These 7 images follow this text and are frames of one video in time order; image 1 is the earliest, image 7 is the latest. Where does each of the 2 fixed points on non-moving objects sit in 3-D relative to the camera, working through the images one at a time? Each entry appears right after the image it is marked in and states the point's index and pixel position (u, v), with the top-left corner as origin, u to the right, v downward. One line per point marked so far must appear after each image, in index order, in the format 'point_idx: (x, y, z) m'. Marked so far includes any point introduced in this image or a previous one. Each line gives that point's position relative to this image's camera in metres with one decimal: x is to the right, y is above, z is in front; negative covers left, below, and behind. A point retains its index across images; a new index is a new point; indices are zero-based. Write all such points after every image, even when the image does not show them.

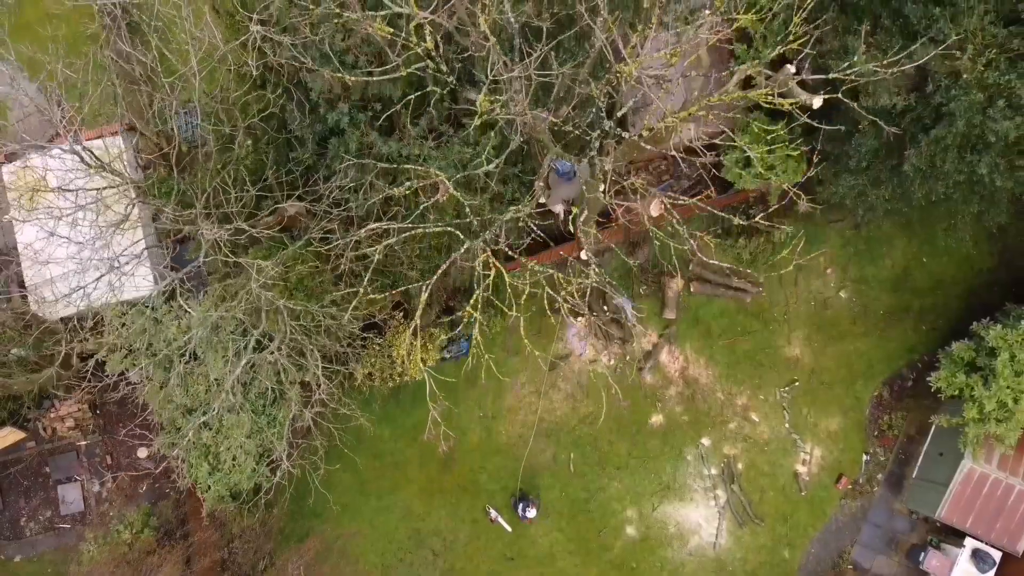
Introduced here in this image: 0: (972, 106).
0: (+4.1, +1.6, +7.1) m
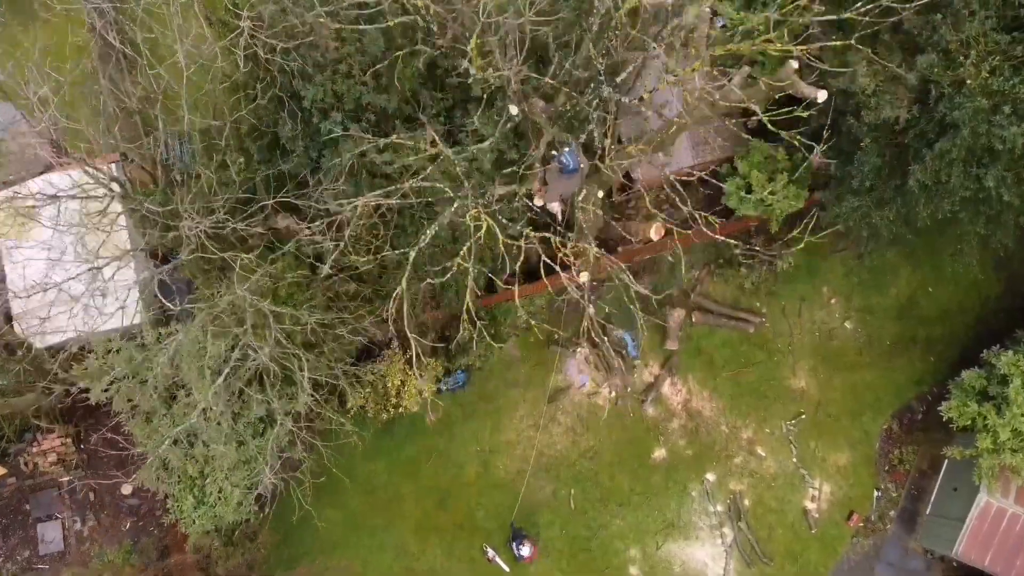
0: (+4.0, +1.5, +7.0) m
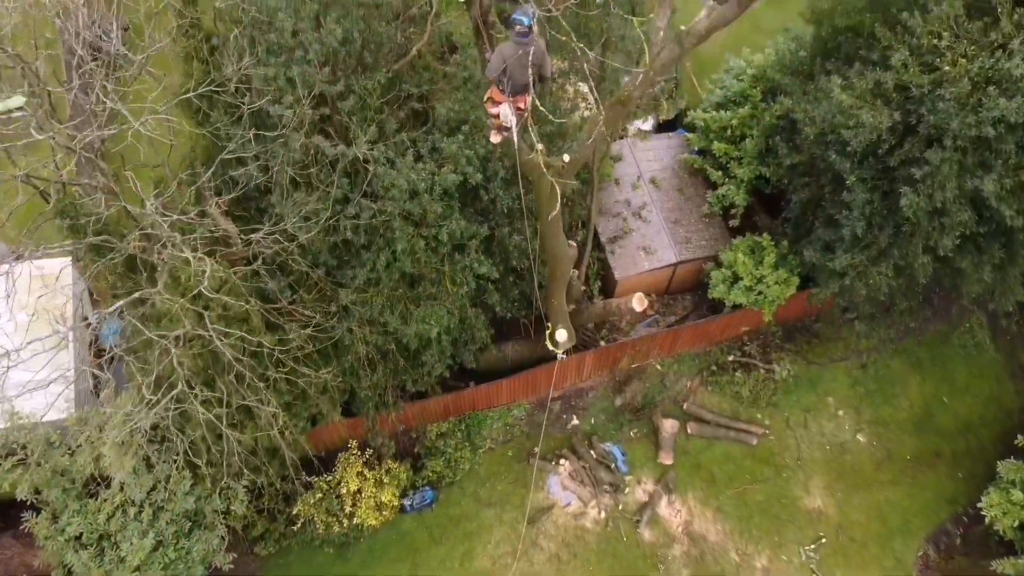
0: (+3.7, +1.5, +6.7) m
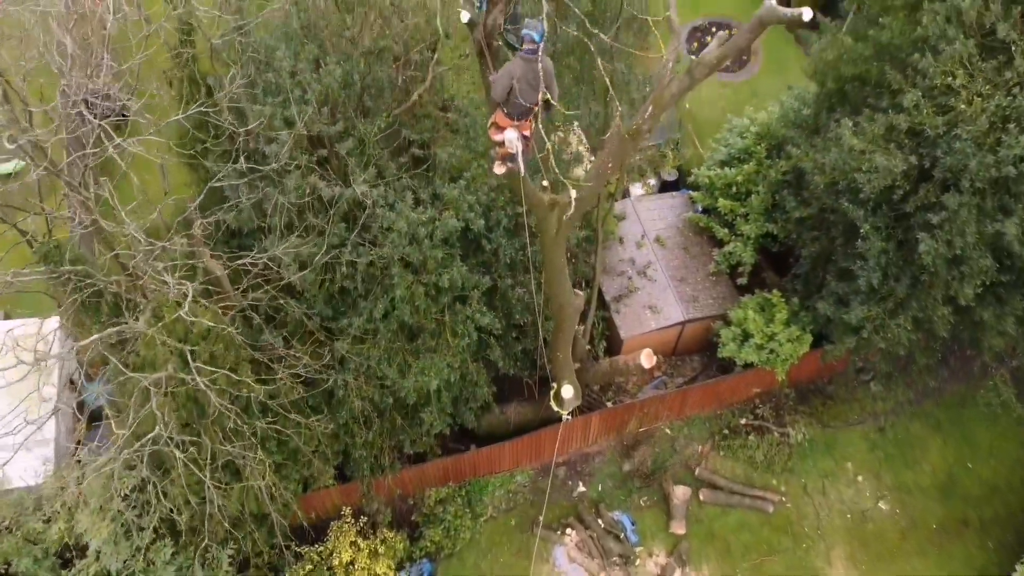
0: (+3.8, +1.2, +6.5) m
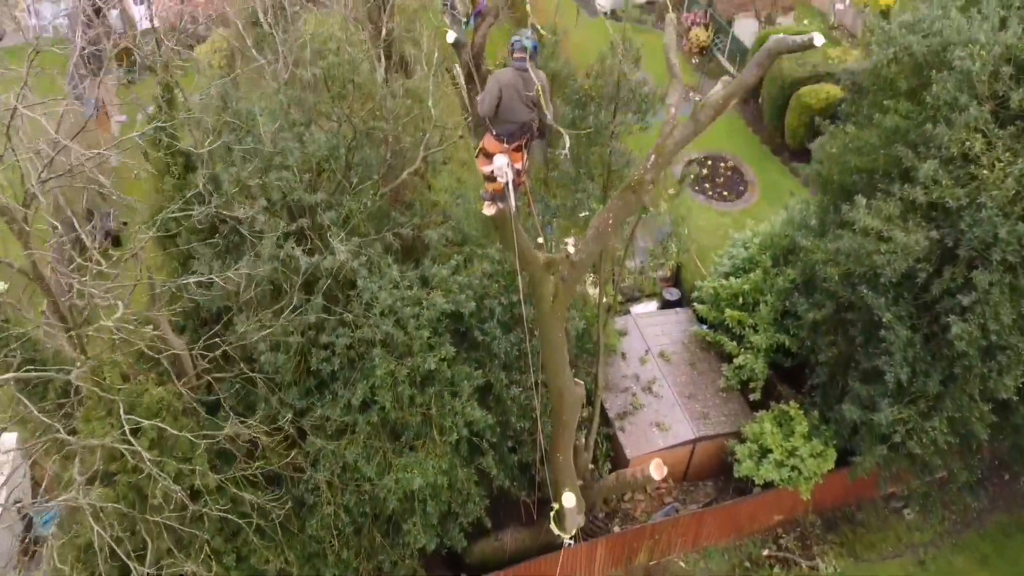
0: (+3.7, +0.6, +6.0) m
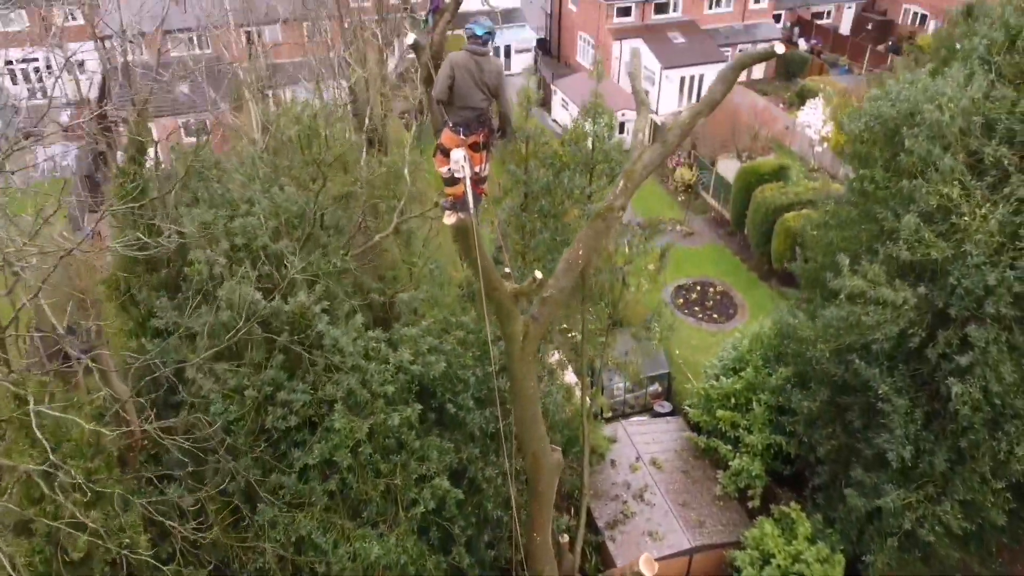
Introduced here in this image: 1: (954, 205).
0: (+3.5, +0.2, +5.9) m
1: (+3.3, +0.6, +6.1) m
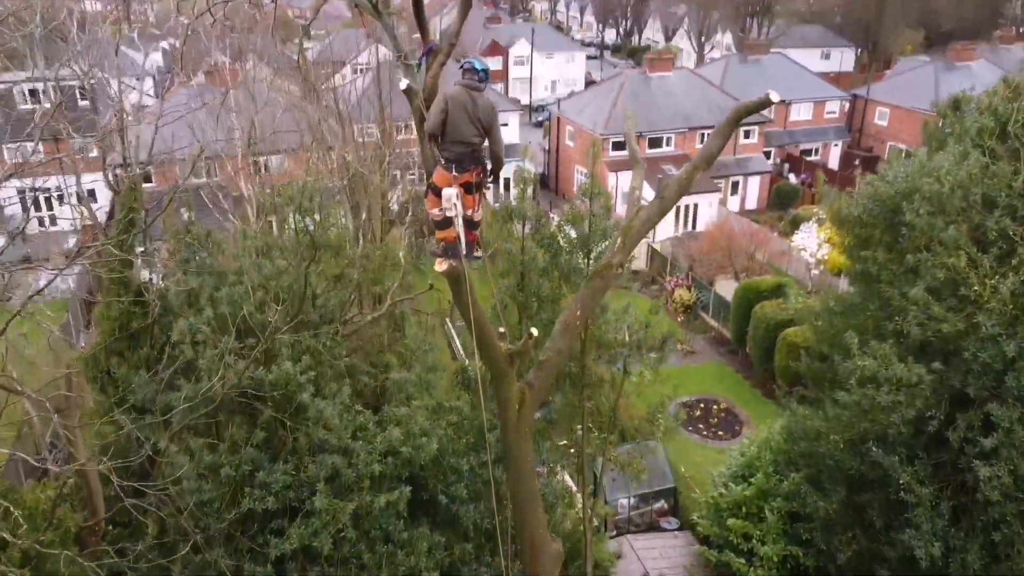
0: (+3.5, -0.3, +5.6) m
1: (+3.3, +0.1, +5.9) m
